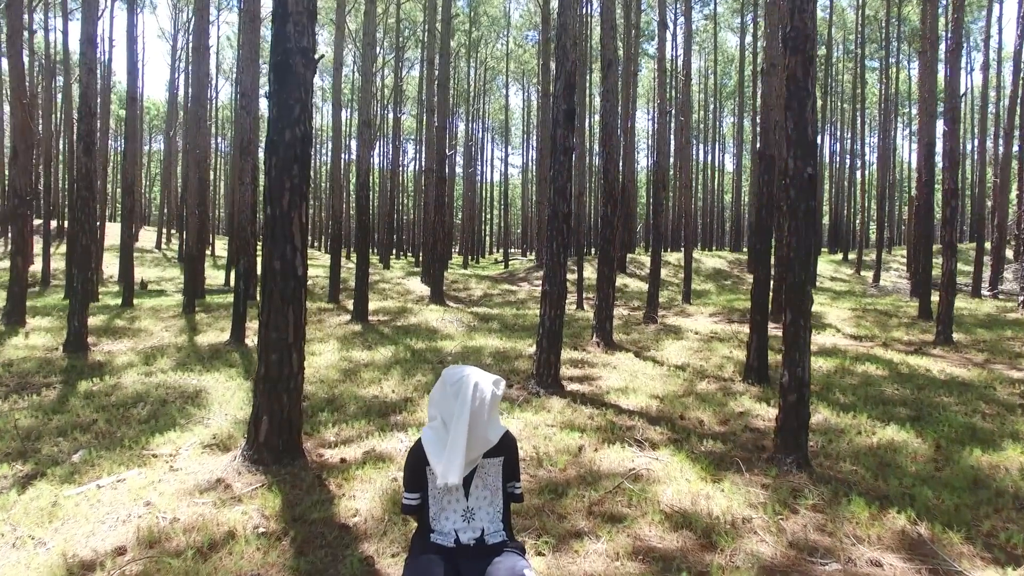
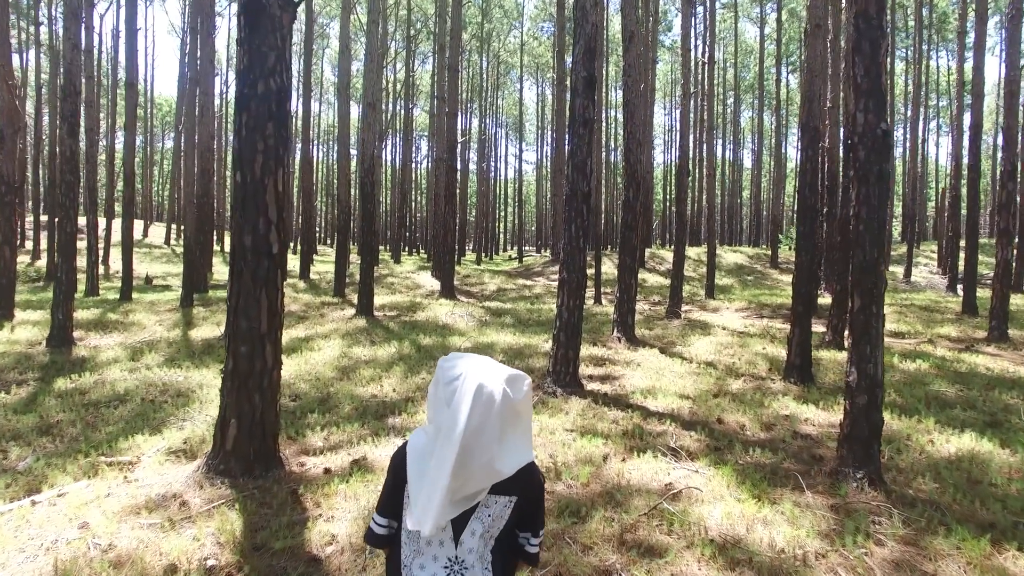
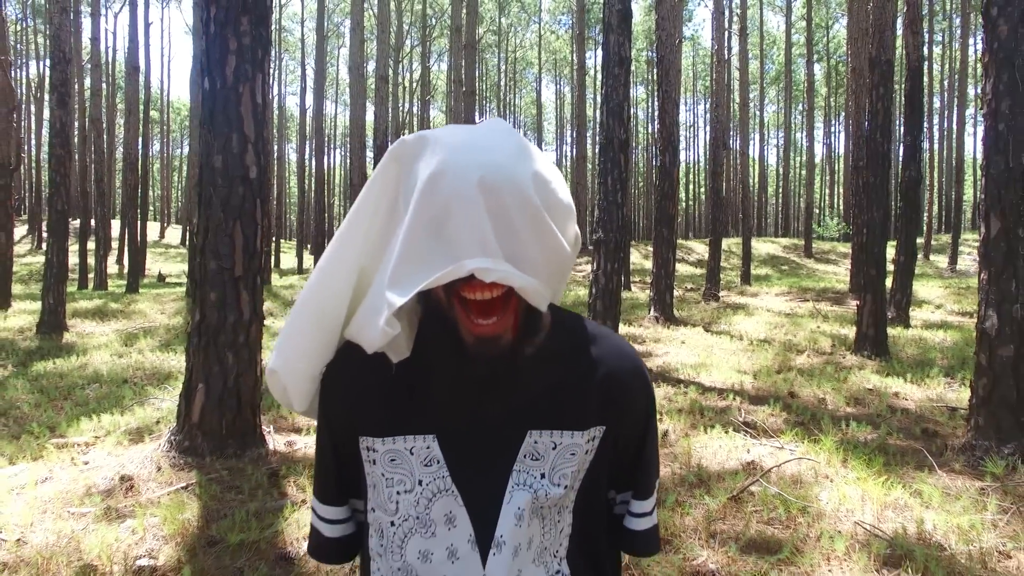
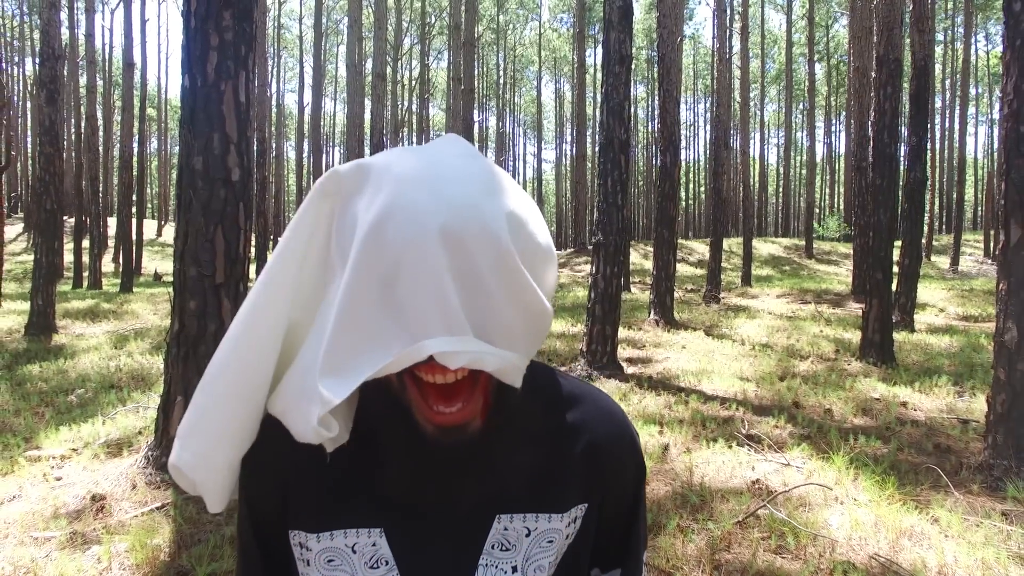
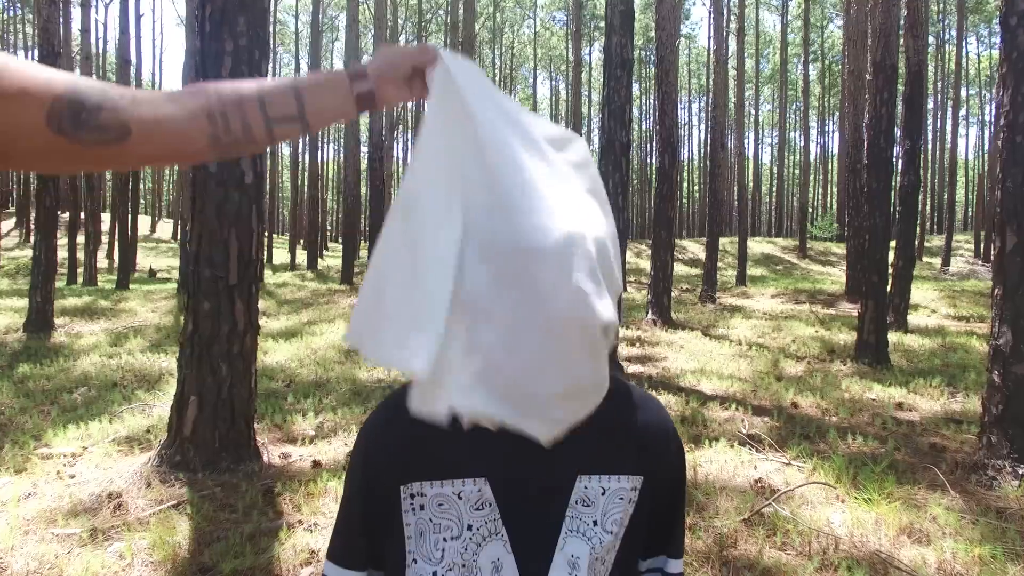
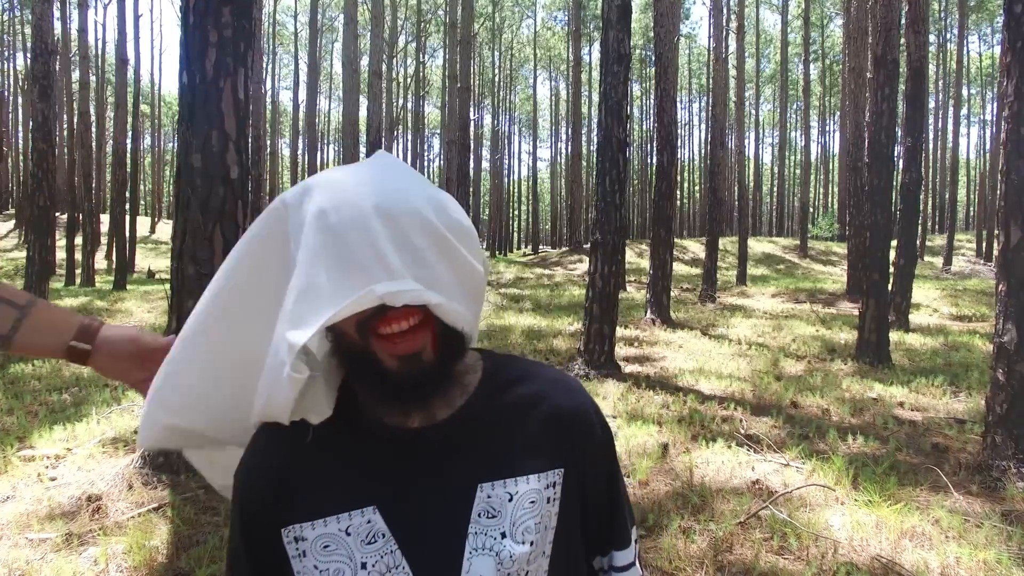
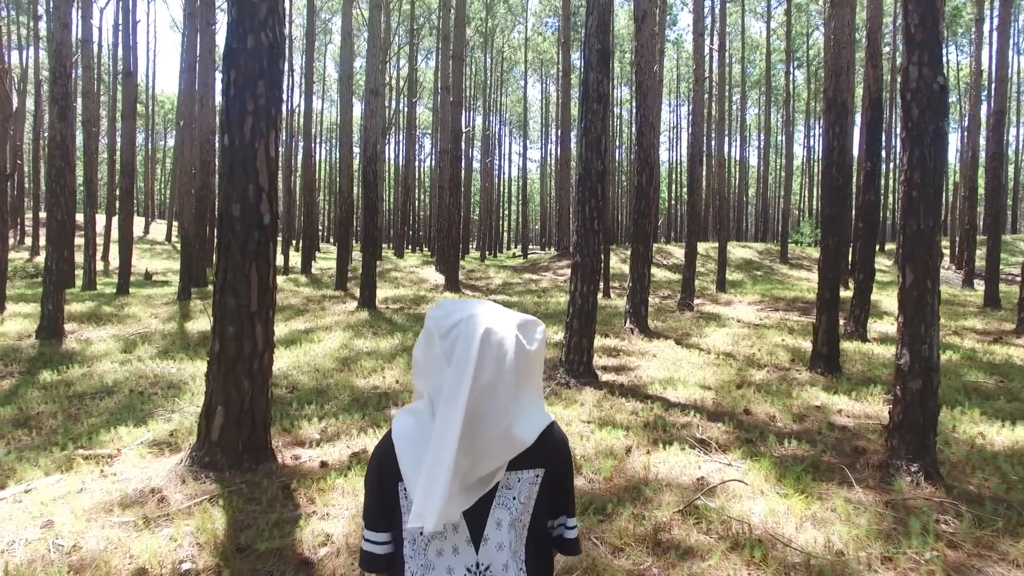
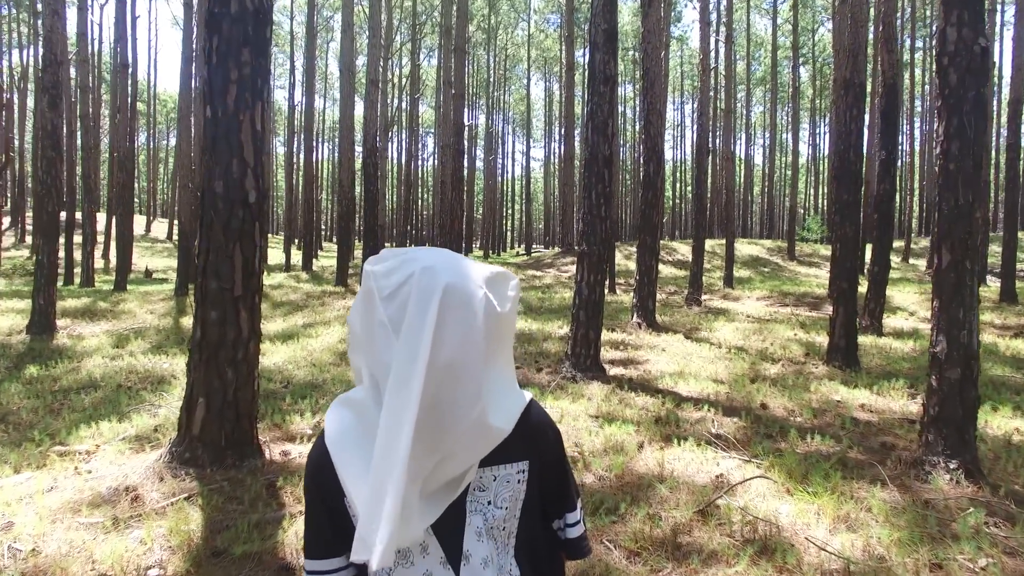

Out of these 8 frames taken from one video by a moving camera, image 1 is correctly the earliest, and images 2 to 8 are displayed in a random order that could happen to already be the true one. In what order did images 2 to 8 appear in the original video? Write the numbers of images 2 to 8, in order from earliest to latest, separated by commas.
2, 7, 8, 5, 6, 4, 3
